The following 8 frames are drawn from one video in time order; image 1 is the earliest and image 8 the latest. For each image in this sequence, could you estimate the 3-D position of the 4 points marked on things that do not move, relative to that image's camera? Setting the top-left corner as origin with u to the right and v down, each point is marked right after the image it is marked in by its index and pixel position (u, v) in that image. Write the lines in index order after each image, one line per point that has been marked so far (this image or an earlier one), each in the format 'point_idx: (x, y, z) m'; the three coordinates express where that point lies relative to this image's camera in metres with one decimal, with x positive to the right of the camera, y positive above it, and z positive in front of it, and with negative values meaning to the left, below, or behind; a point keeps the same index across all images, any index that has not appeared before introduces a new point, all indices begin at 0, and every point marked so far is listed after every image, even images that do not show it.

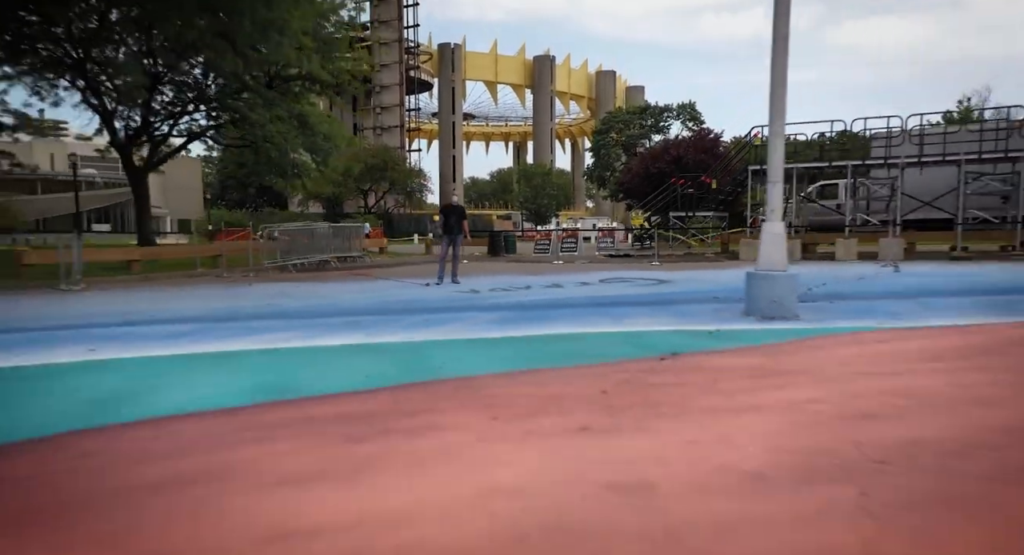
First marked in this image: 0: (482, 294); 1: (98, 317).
0: (-0.4, -0.2, +10.1) m
1: (-4.7, -0.5, +7.9) m
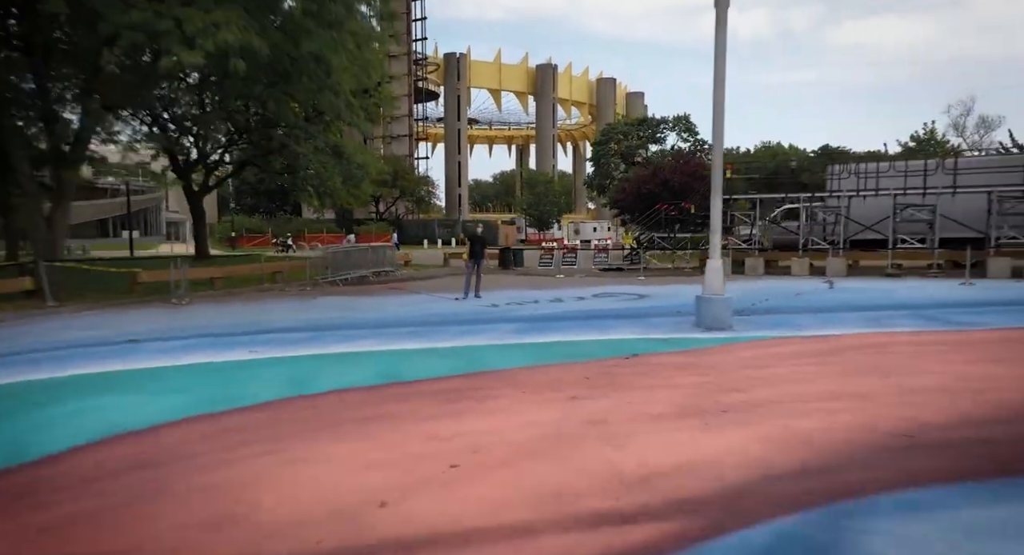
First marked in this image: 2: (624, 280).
0: (-0.2, -0.6, +13.0) m
1: (-4.5, -0.8, +10.8) m
2: (+2.8, -0.1, +17.1) m
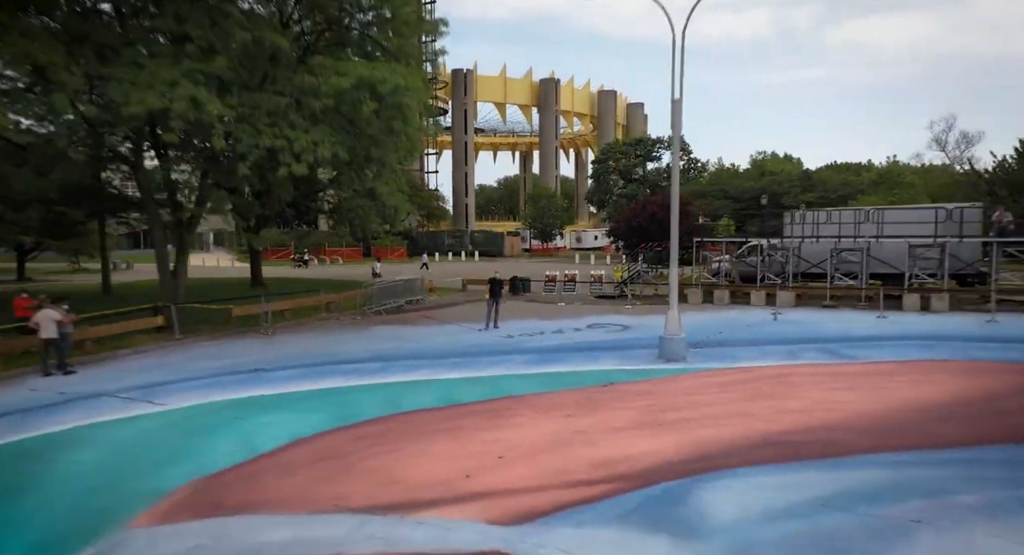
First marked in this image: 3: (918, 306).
0: (+0.1, -1.5, +16.9) m
1: (-4.2, -1.7, +14.7) m
2: (+3.1, -1.0, +21.0) m
3: (+11.2, -0.8, +18.9) m
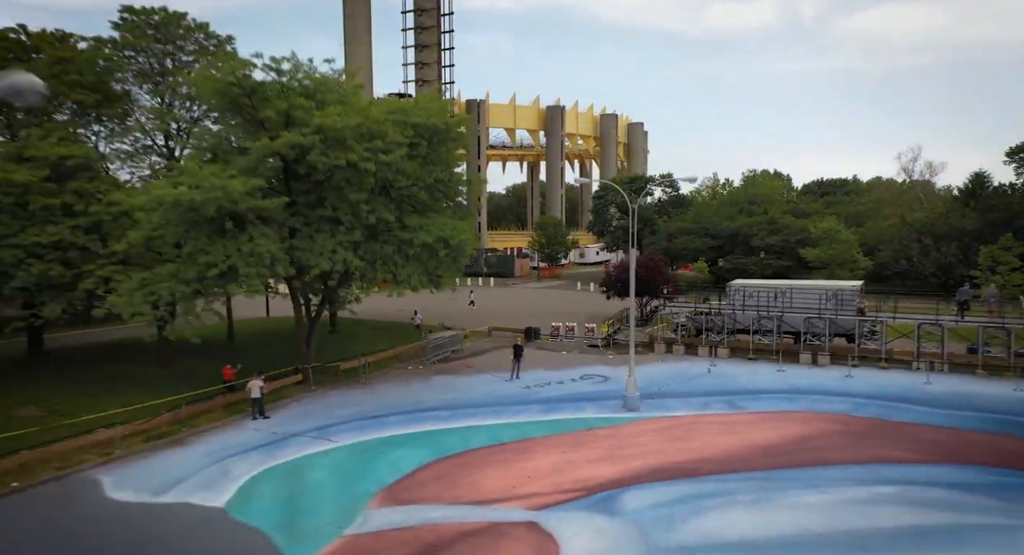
0: (+0.8, -4.1, +25.5) m
1: (-3.6, -4.4, +23.4) m
2: (+3.8, -3.5, +29.6) m
3: (+11.9, -3.4, +27.5) m
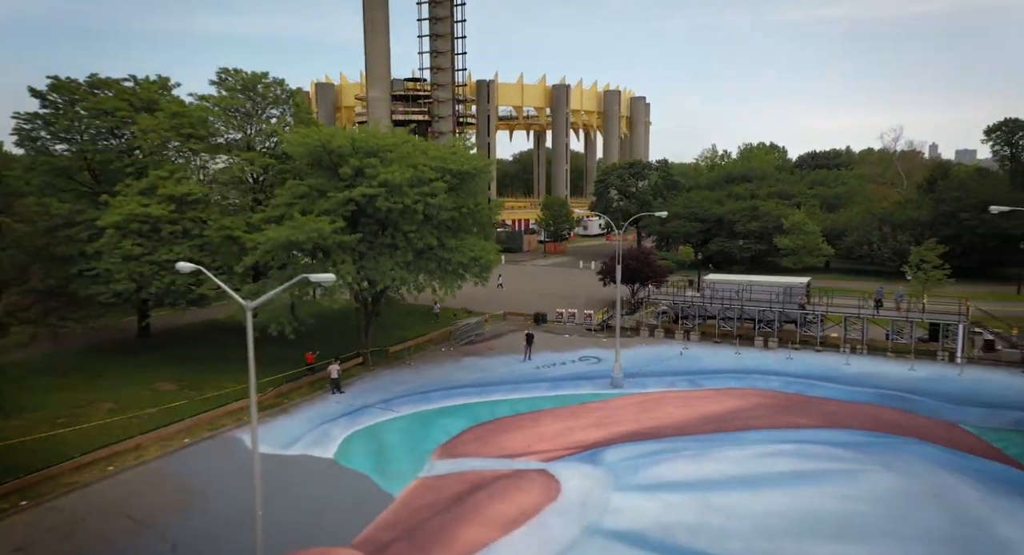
0: (+1.4, -4.3, +32.8) m
1: (-3.0, -4.7, +30.7) m
2: (+4.5, -3.4, +36.7) m
3: (+12.5, -3.4, +34.6) m
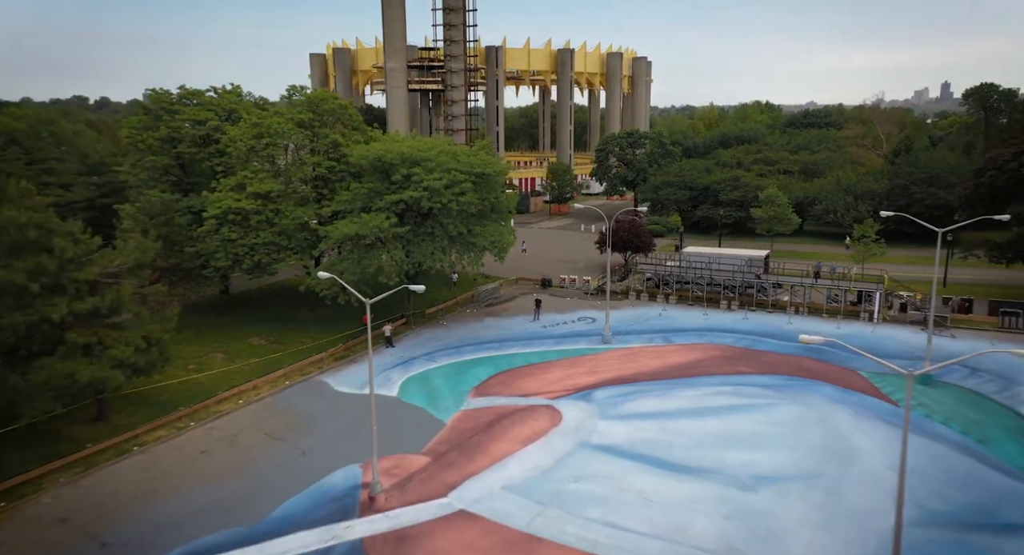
0: (+2.1, -2.9, +41.3) m
1: (-2.2, -3.5, +39.2) m
2: (+5.3, -1.7, +45.1) m
3: (+13.3, -1.9, +42.9) m
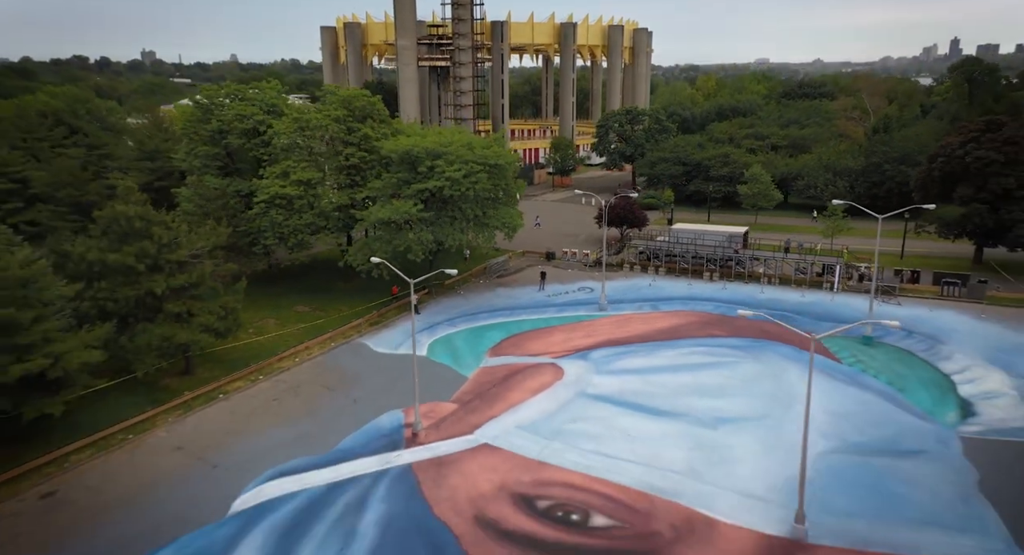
0: (+2.7, -1.2, +47.4) m
1: (-1.6, -1.9, +45.4) m
2: (+5.9, +0.3, +51.2) m
3: (+13.9, 0.0, +48.9) m
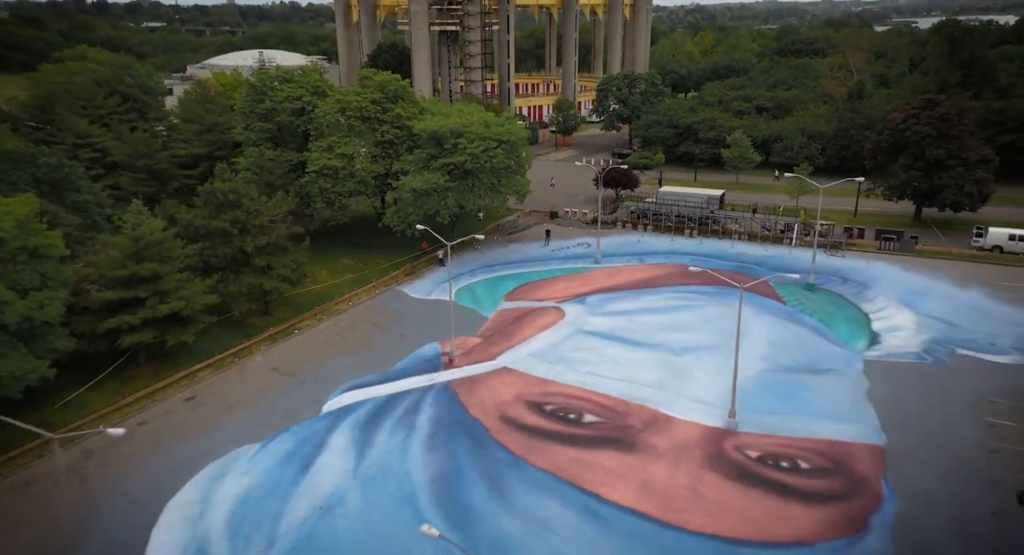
0: (+3.5, +2.4, +56.1) m
1: (-0.9, +1.5, +54.2) m
2: (+6.7, +4.1, +59.7) m
3: (+14.7, +3.6, +57.5) m
